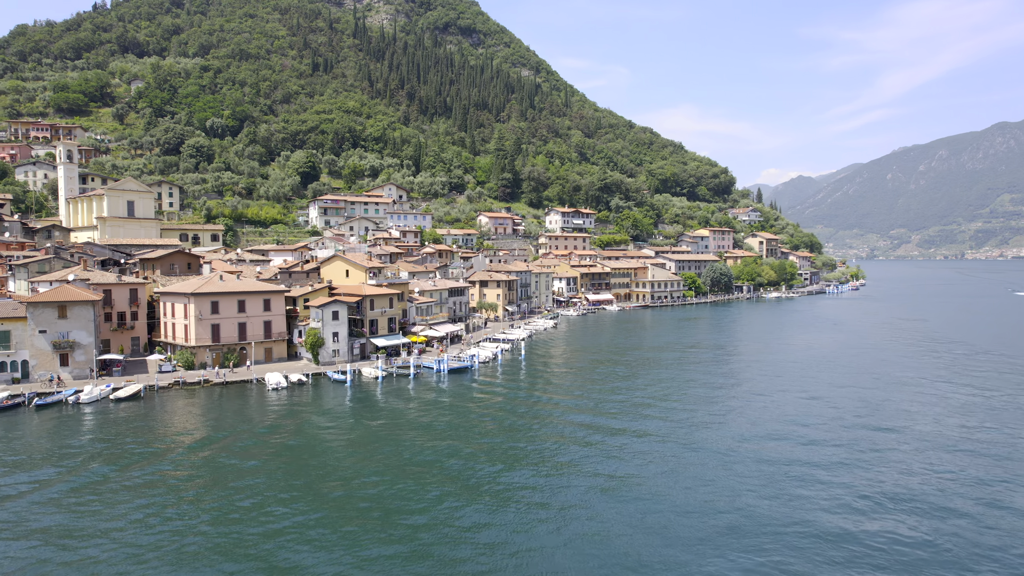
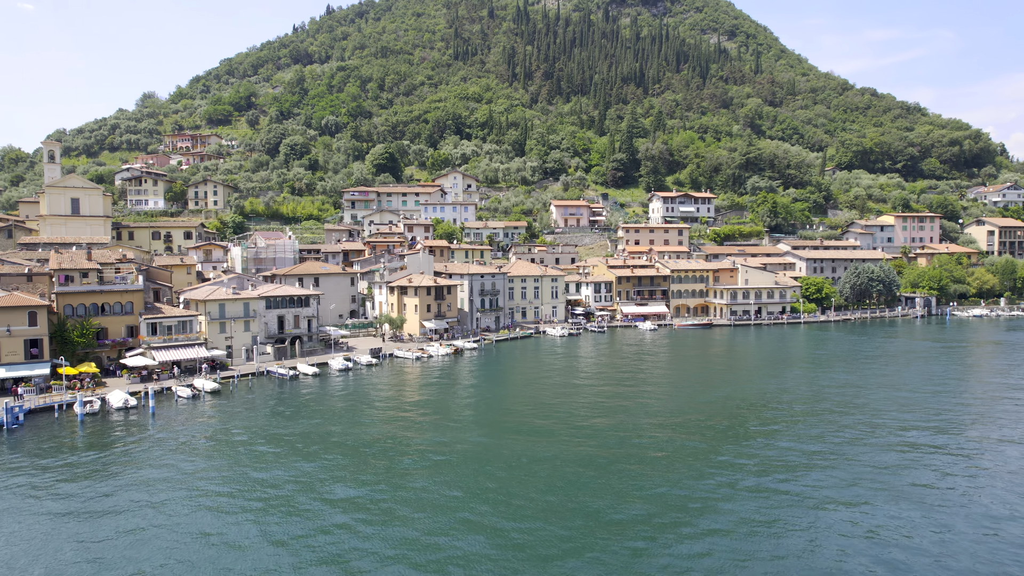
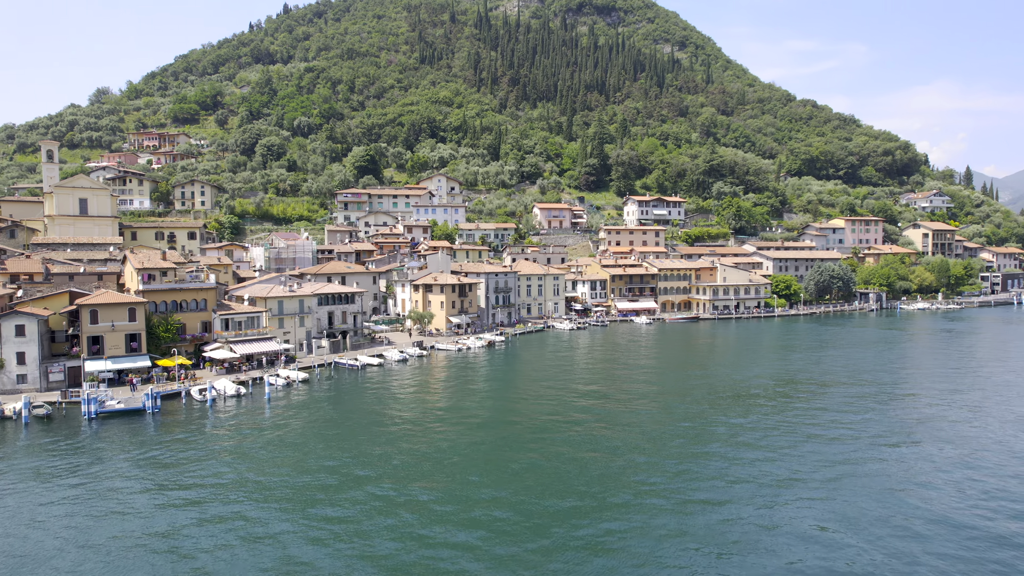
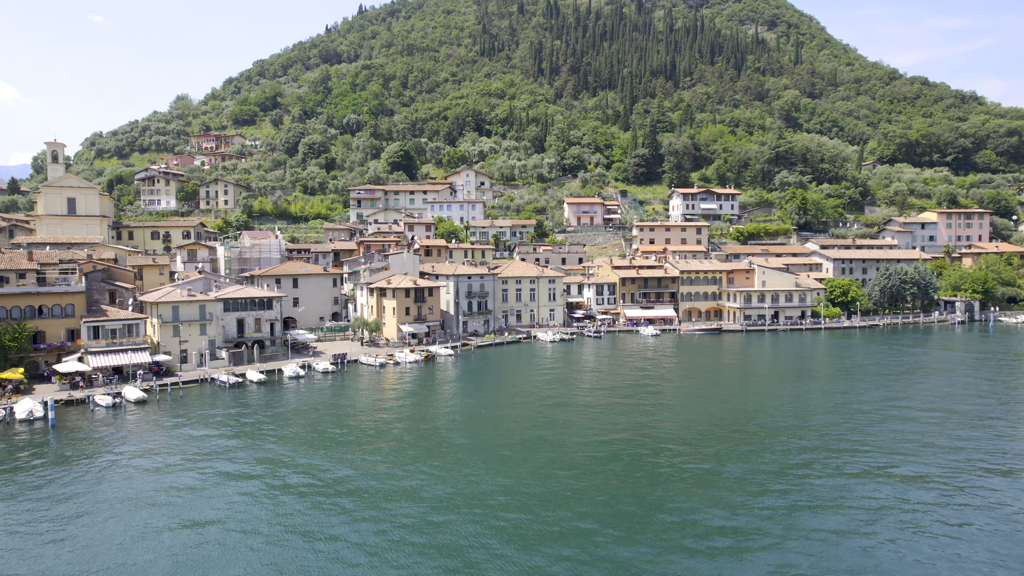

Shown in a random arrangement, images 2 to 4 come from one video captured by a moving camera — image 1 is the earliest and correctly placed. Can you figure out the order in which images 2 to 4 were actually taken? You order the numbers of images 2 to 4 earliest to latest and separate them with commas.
3, 2, 4
